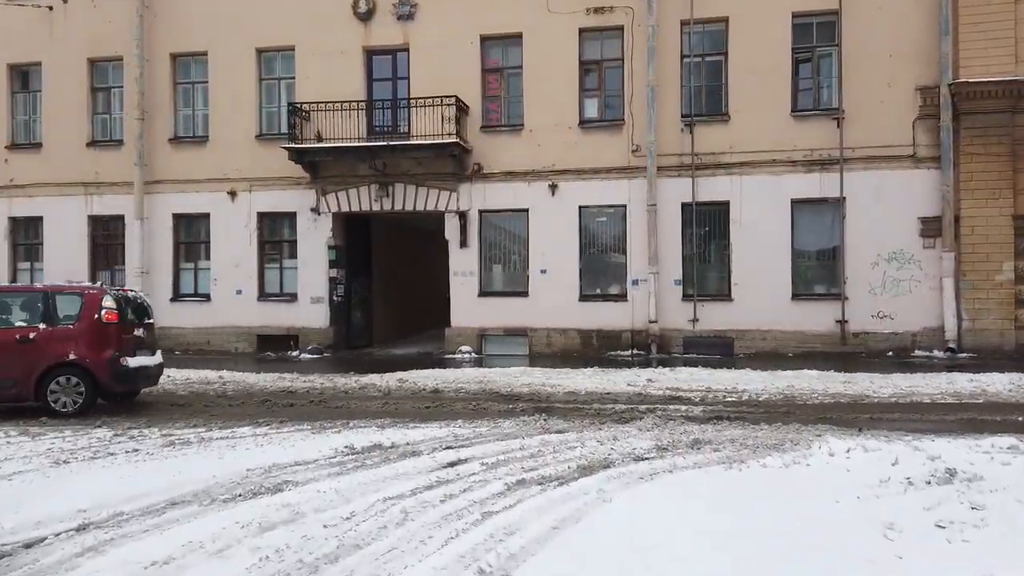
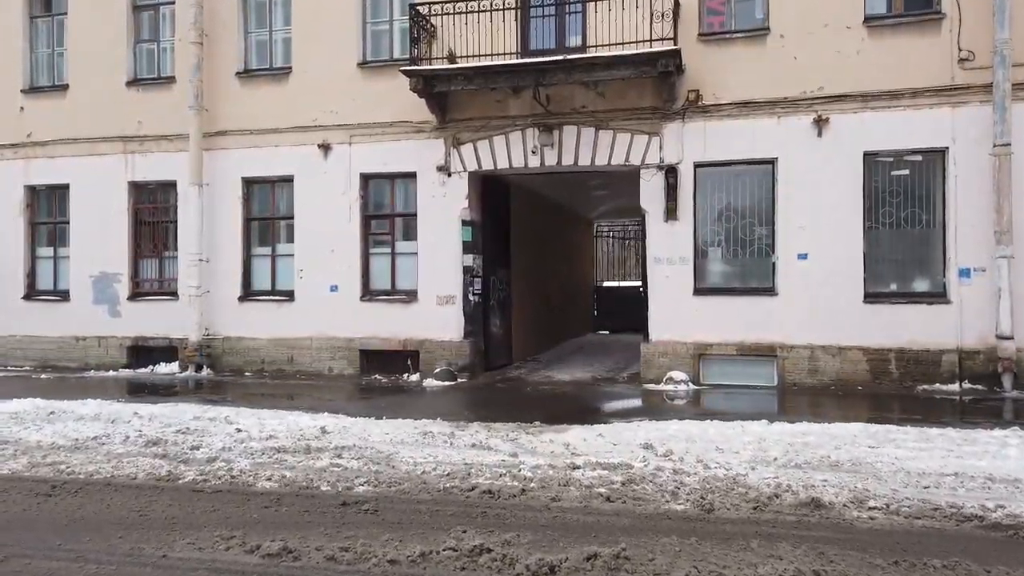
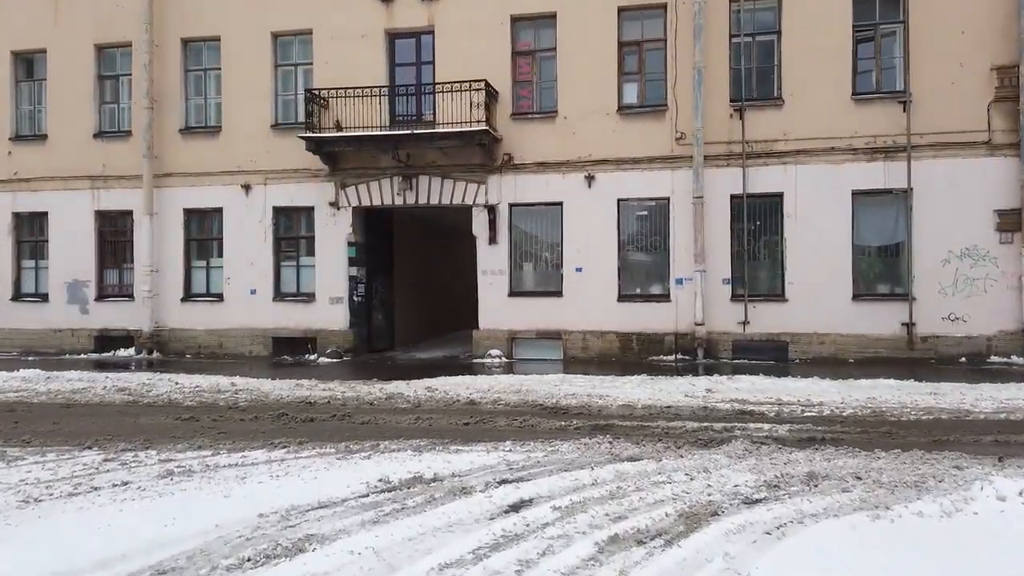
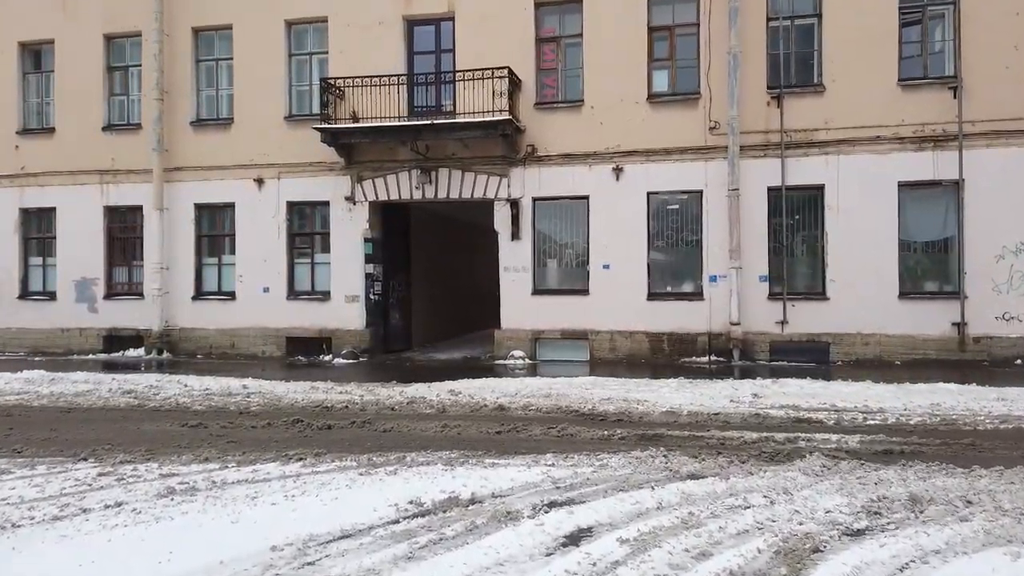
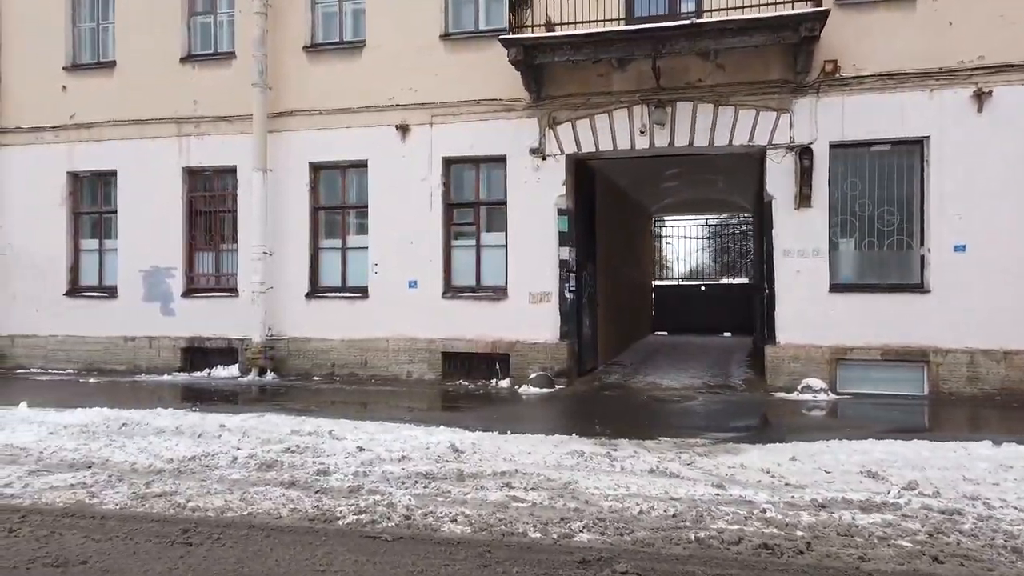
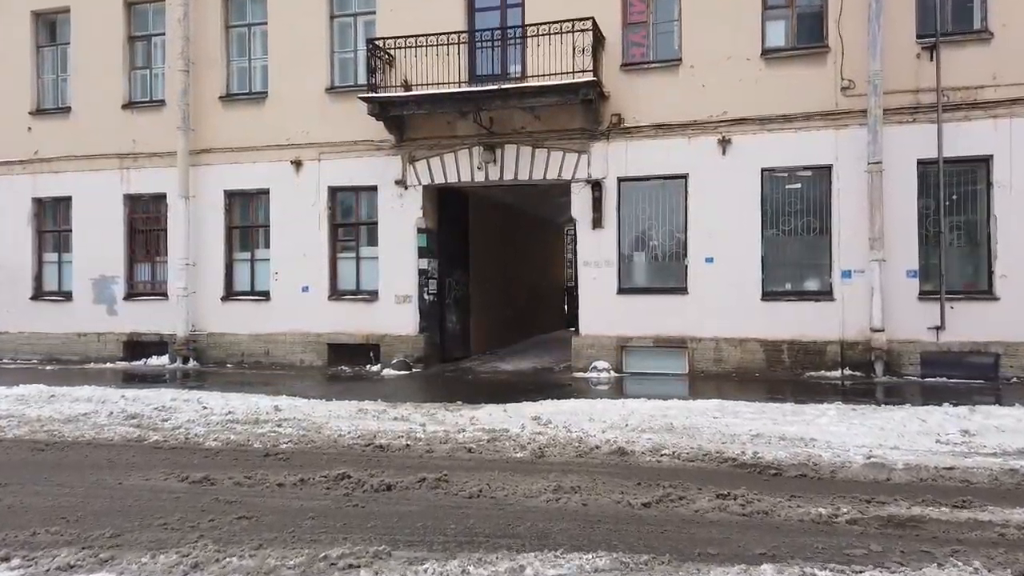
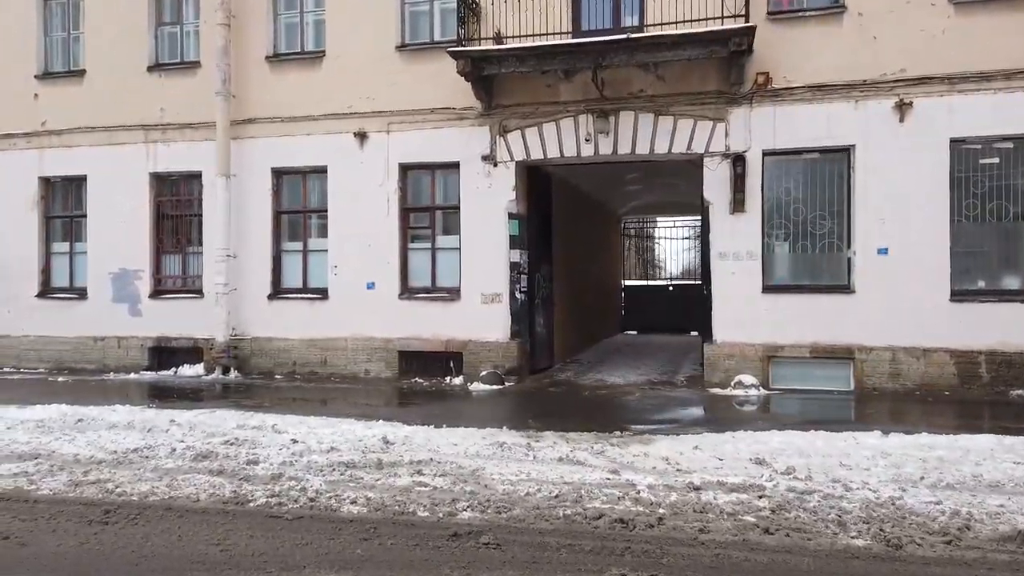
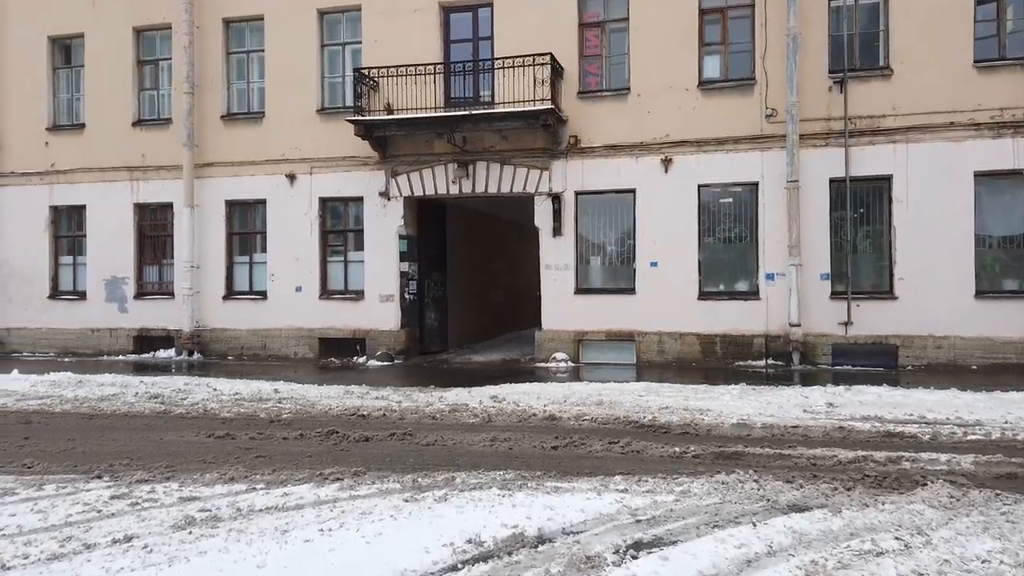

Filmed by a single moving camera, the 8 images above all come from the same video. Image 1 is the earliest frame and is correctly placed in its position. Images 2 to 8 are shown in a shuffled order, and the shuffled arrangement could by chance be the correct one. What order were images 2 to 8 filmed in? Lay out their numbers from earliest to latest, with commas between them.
3, 4, 8, 6, 2, 7, 5
